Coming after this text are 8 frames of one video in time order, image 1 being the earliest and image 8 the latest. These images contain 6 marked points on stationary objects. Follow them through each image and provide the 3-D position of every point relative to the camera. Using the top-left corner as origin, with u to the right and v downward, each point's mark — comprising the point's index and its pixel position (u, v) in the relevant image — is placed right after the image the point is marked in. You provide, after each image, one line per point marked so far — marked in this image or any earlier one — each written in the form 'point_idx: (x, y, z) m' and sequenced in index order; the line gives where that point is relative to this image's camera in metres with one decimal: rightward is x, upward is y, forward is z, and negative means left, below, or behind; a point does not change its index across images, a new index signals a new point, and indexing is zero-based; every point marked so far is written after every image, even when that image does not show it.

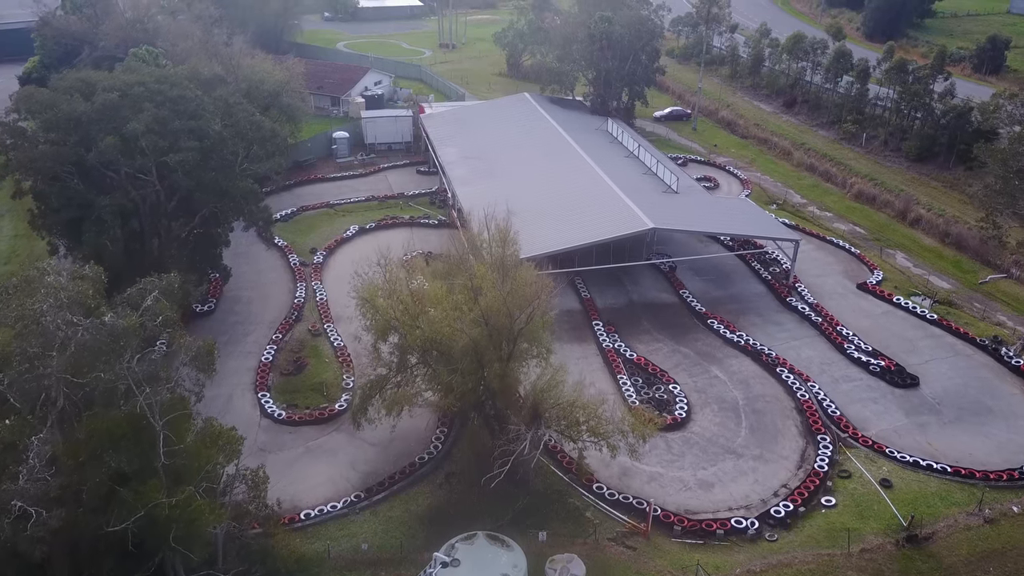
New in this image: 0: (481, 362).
0: (-0.7, -1.7, +18.7) m
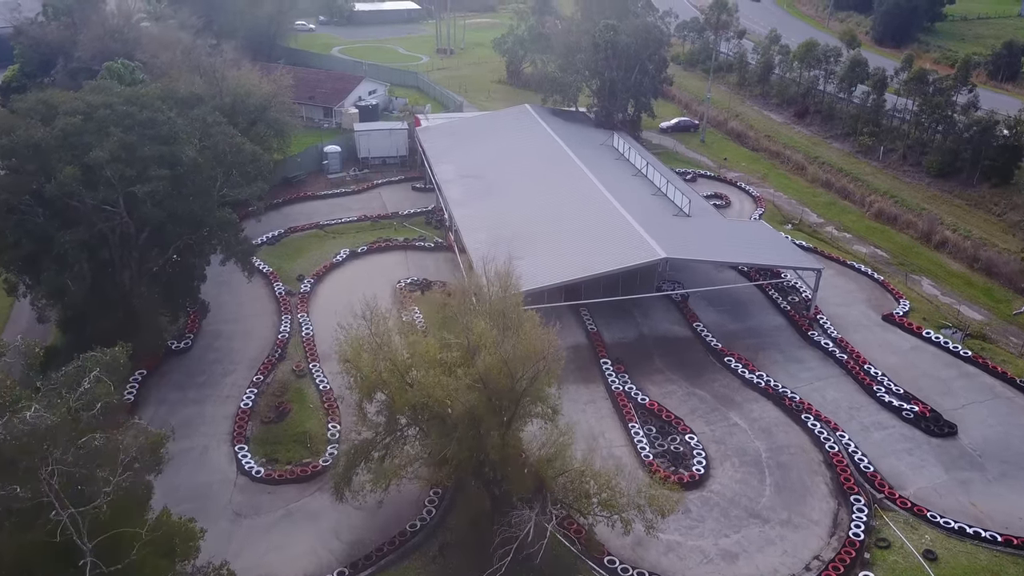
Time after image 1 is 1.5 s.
0: (-0.6, -2.8, +16.6) m
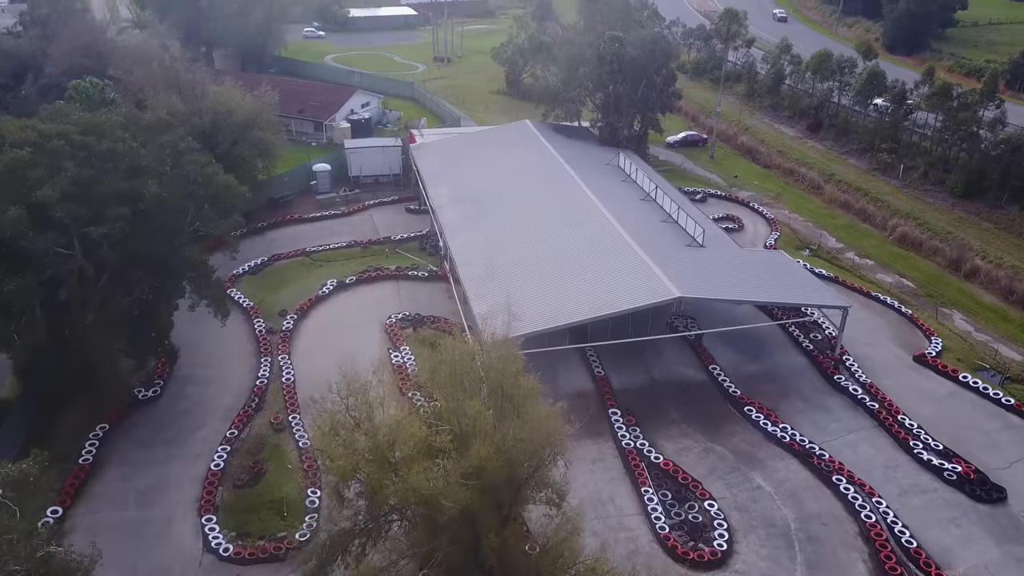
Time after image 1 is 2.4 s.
0: (-0.6, -4.0, +14.3) m
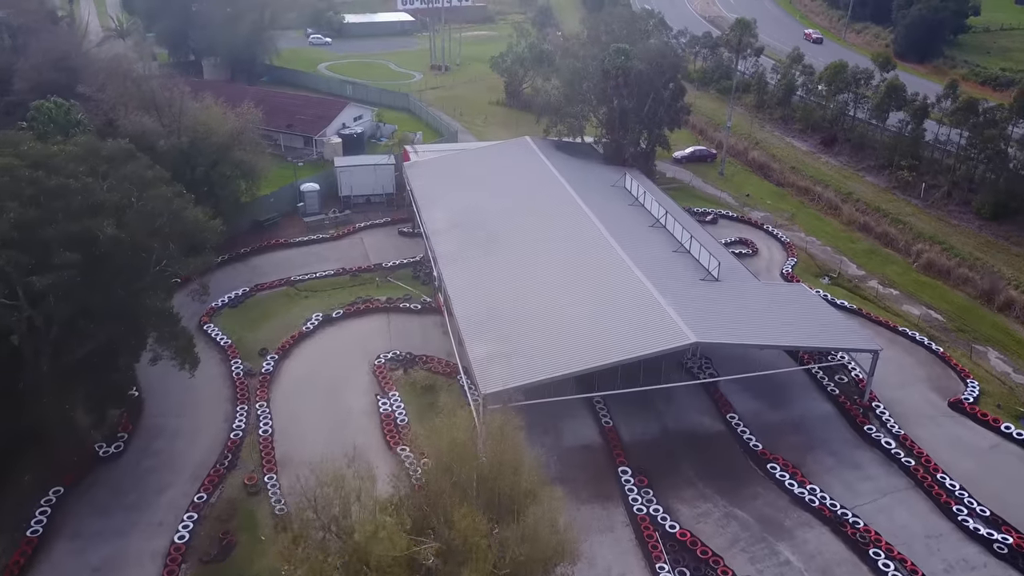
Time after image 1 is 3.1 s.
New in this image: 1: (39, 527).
0: (-0.6, -5.2, +12.0) m
1: (-10.8, -5.4, +19.4) m
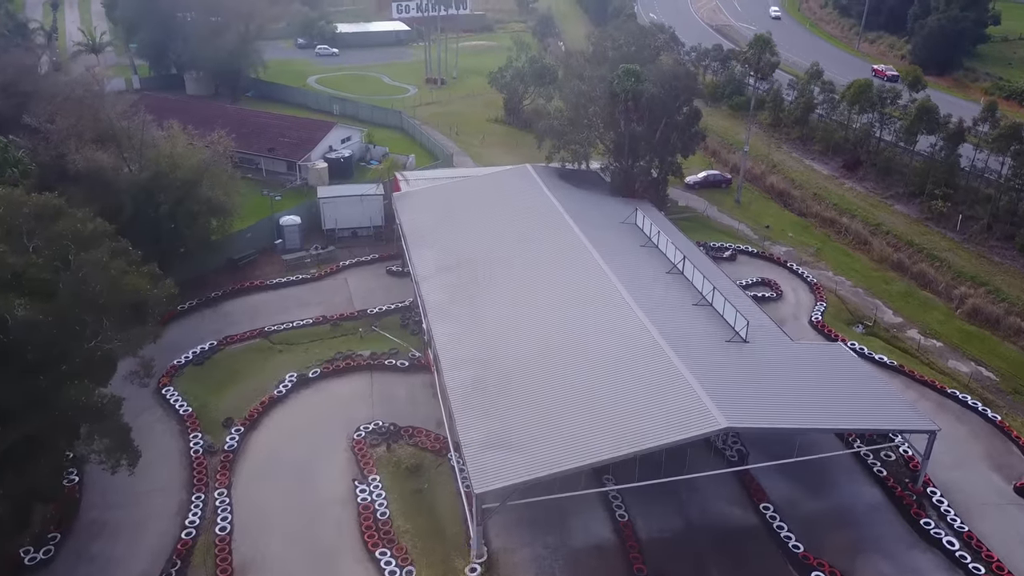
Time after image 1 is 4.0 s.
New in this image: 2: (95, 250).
0: (-0.7, -6.8, +8.7) m
1: (-10.8, -7.1, +16.1) m
2: (-9.1, +0.8, +18.2) m
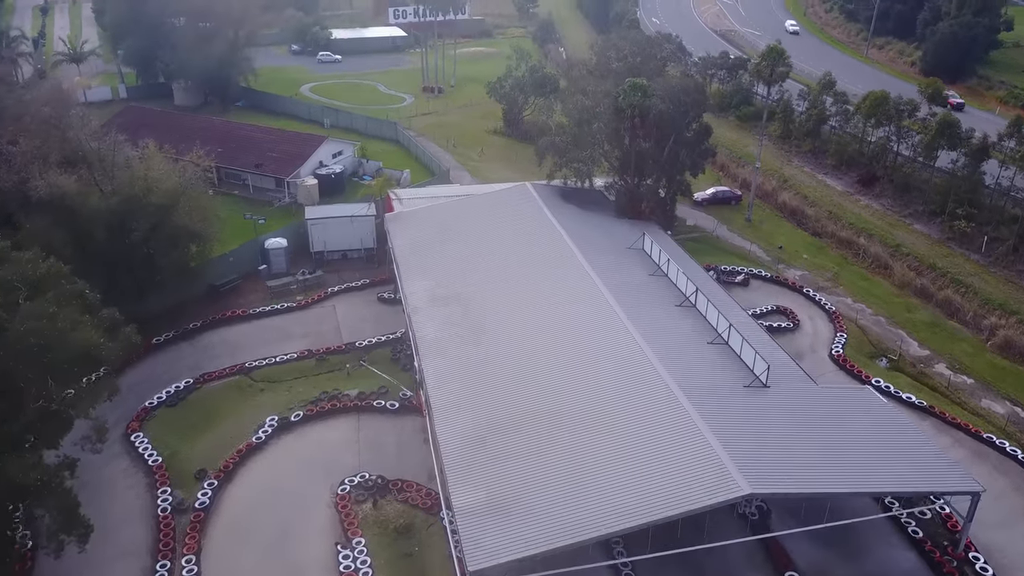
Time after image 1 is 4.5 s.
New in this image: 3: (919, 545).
0: (-0.7, -7.8, +6.7) m
1: (-10.8, -8.2, +14.1) m
2: (-9.1, -0.3, +16.2) m
3: (+9.3, -5.9, +19.5) m
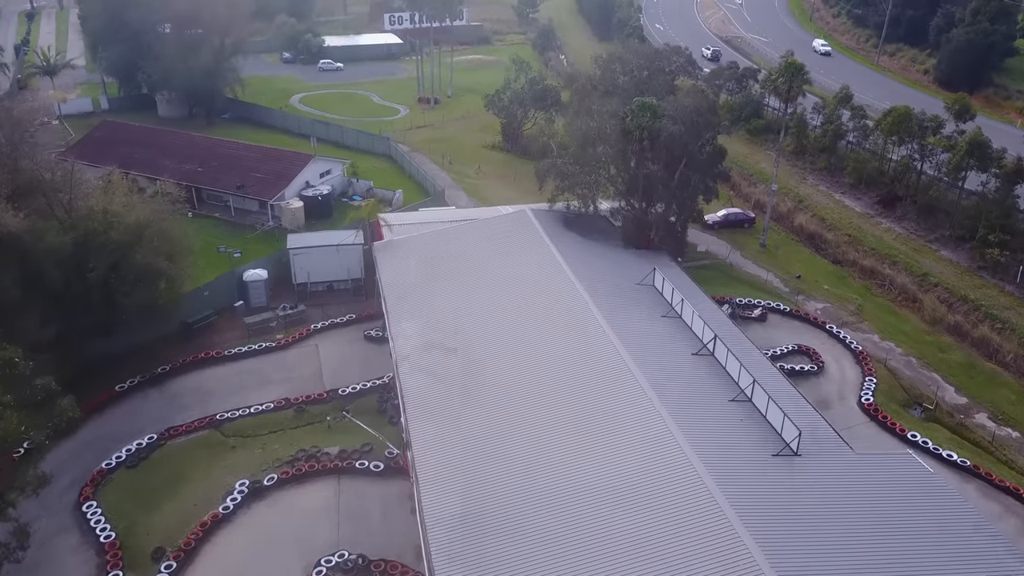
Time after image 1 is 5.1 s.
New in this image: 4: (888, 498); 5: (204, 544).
0: (-0.7, -9.1, +4.2) m
1: (-10.9, -9.4, +11.6) m
2: (-9.2, -1.5, +13.8) m
3: (+9.3, -7.1, +17.0) m
4: (+7.9, -4.4, +18.0) m
5: (-7.1, -5.9, +19.7) m
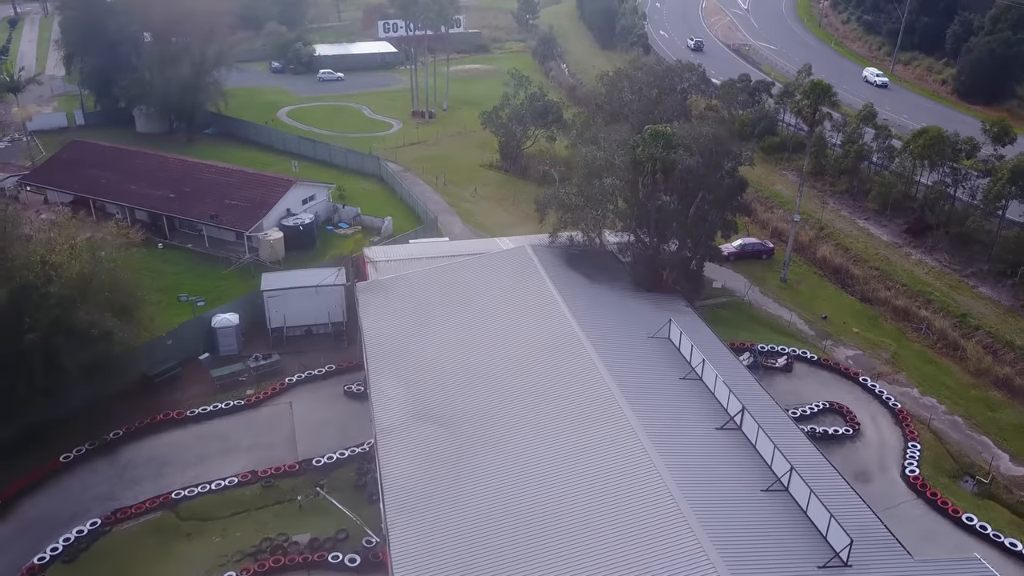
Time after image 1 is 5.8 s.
0: (-0.8, -10.5, +1.2) m
1: (-10.9, -10.9, +8.6) m
2: (-9.2, -3.0, +10.8) m
3: (+9.2, -8.6, +14.0) m
4: (+7.8, -5.9, +15.0) m
5: (-7.2, -7.4, +16.7) m
